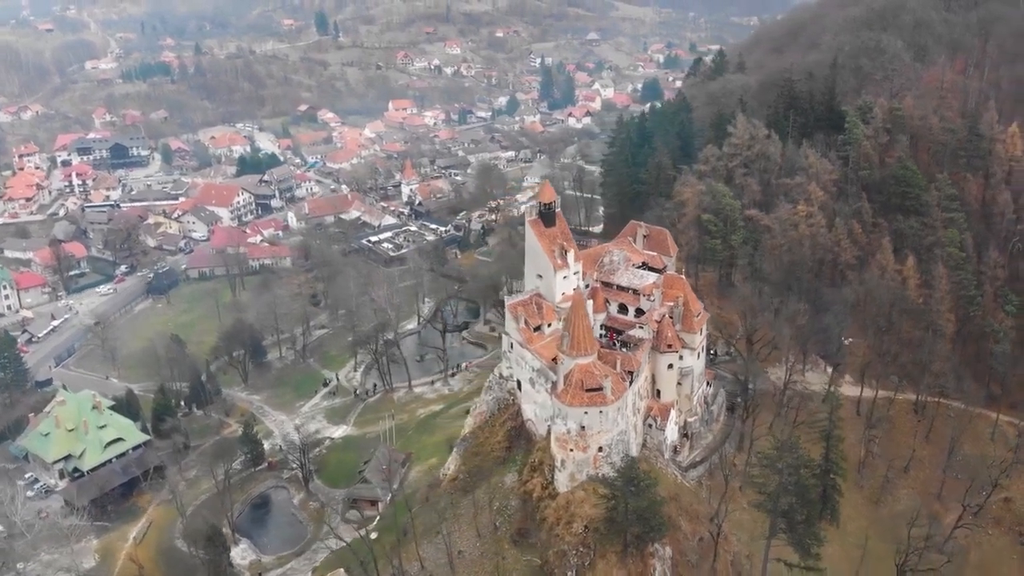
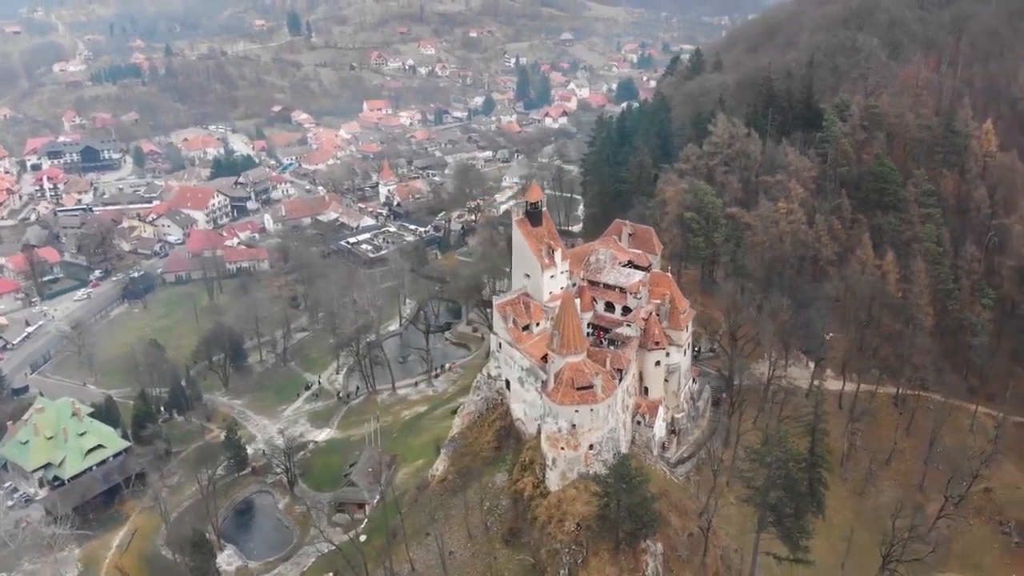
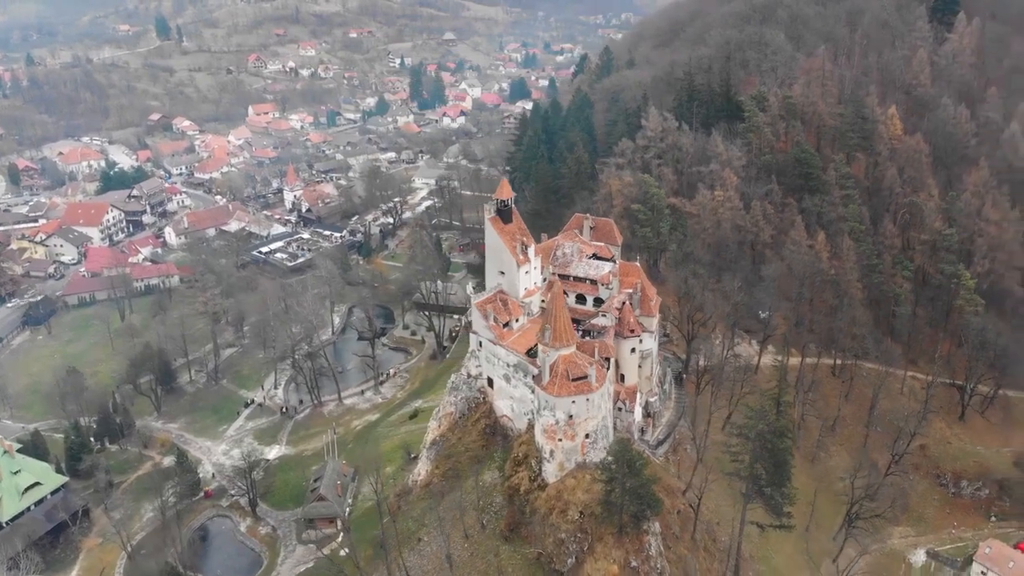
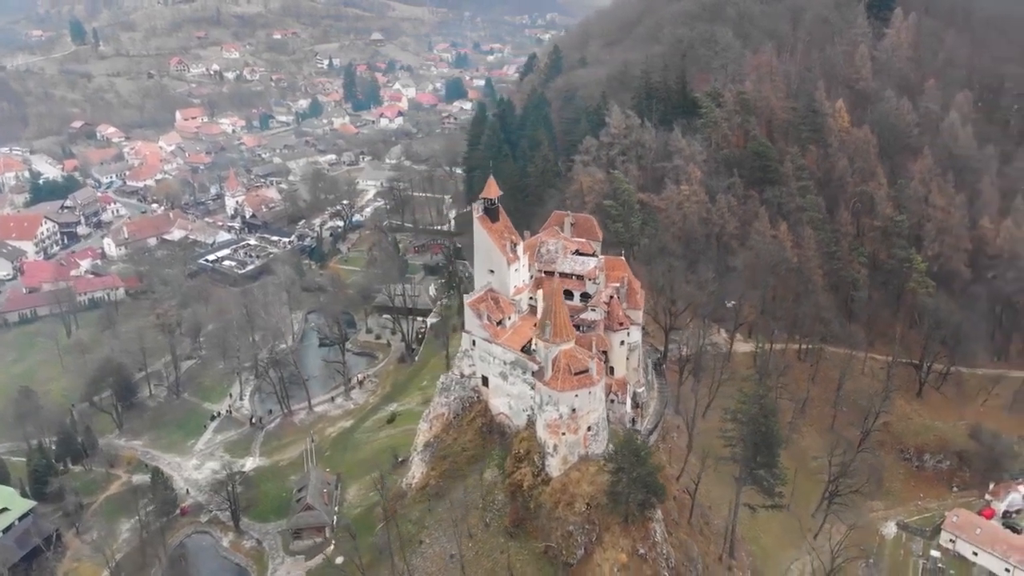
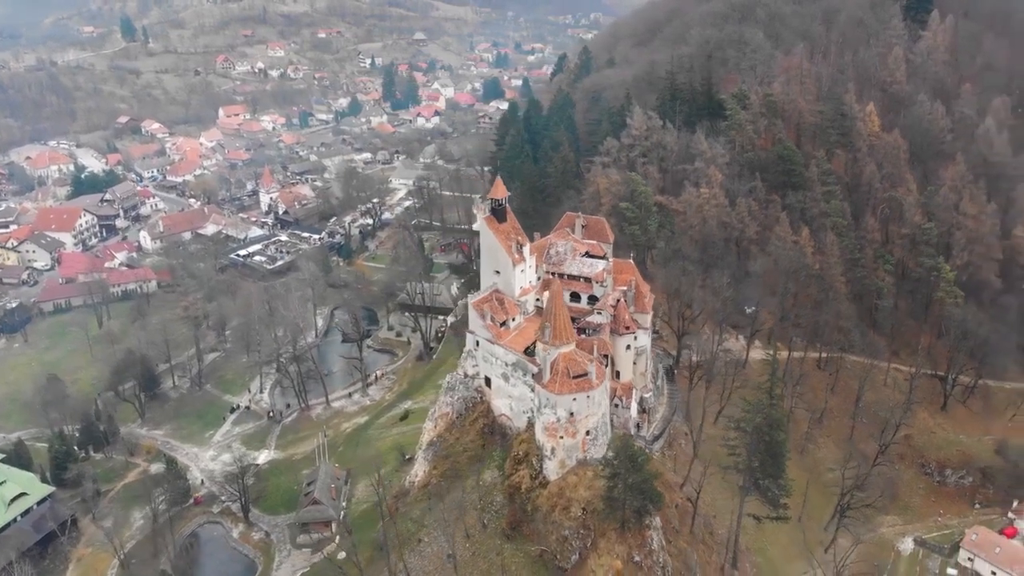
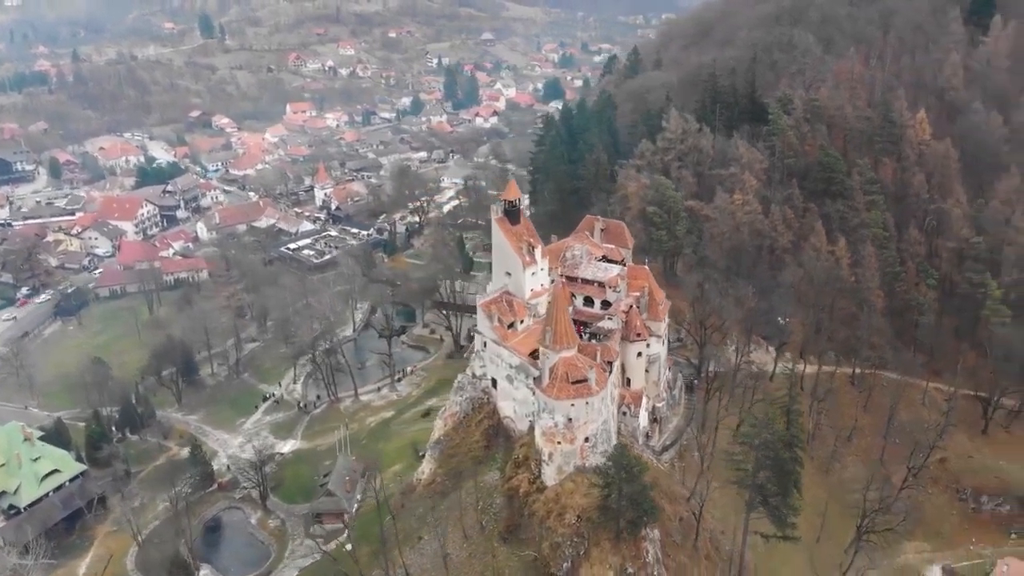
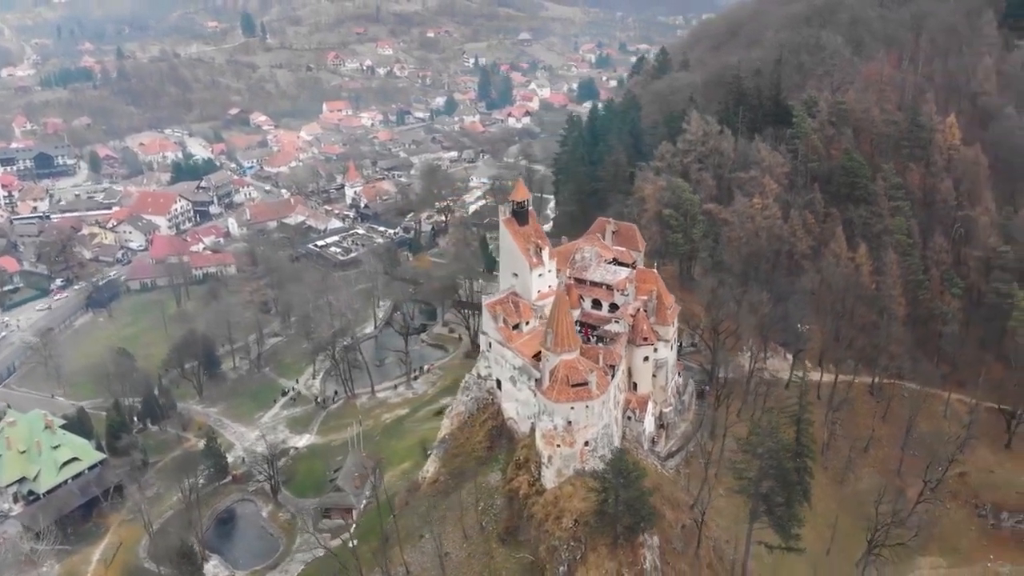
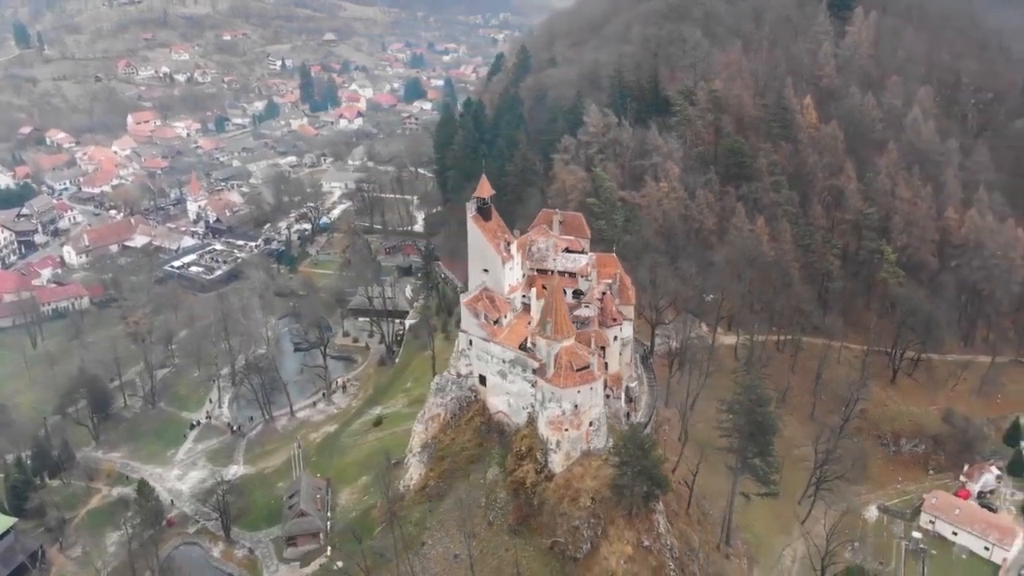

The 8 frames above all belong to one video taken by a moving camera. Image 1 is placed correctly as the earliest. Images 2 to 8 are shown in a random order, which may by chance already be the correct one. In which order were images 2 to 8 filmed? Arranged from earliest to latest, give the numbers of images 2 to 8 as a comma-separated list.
2, 7, 6, 3, 5, 4, 8
